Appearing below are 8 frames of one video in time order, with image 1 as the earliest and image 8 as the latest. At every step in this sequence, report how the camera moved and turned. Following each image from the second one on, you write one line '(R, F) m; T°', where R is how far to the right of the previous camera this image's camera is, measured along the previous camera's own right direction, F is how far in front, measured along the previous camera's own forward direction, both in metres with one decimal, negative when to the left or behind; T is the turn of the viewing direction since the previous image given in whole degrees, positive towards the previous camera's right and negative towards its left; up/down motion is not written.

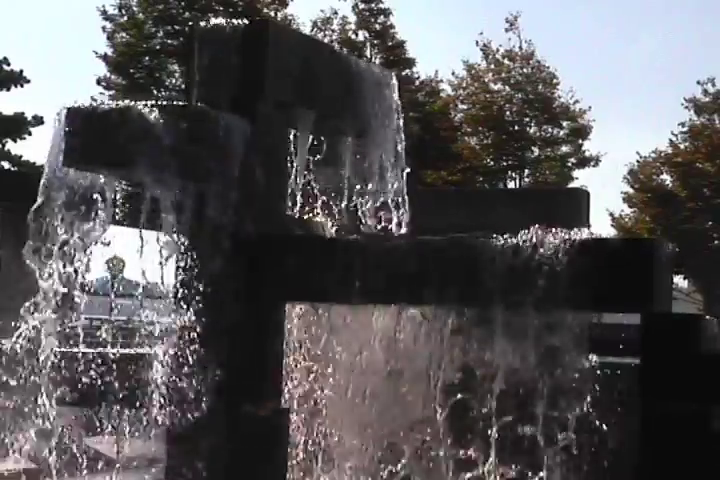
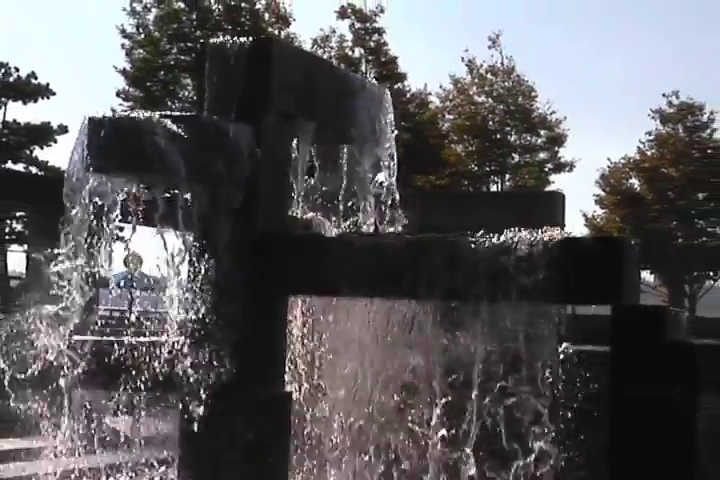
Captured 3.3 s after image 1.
(0.0, -0.5) m; 0°
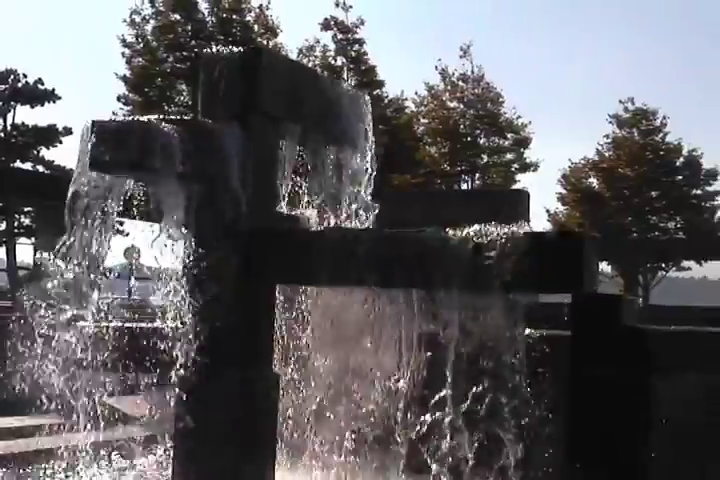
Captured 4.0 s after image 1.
(+0.1, -0.5) m; 0°
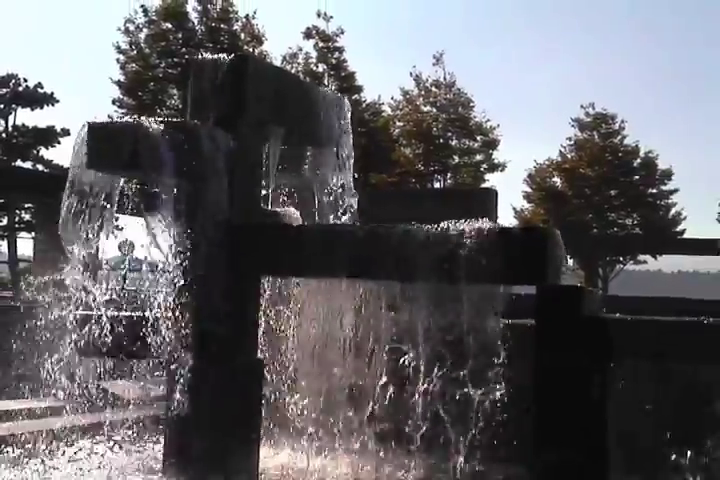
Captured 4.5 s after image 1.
(+0.1, -0.5) m; +1°
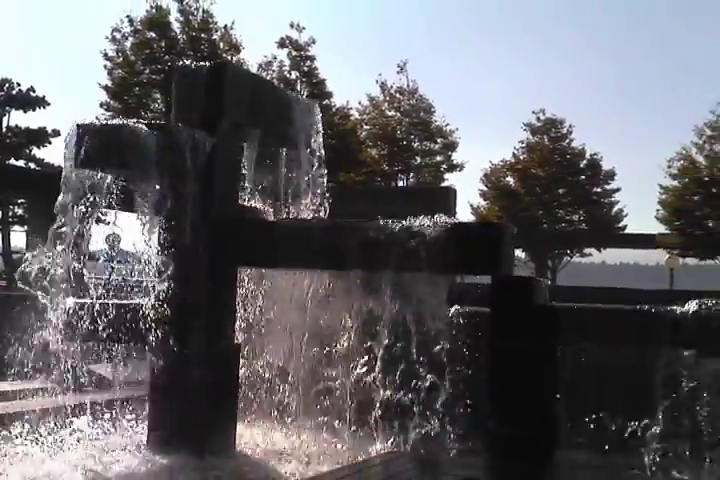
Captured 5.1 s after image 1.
(+0.2, -0.6) m; +1°
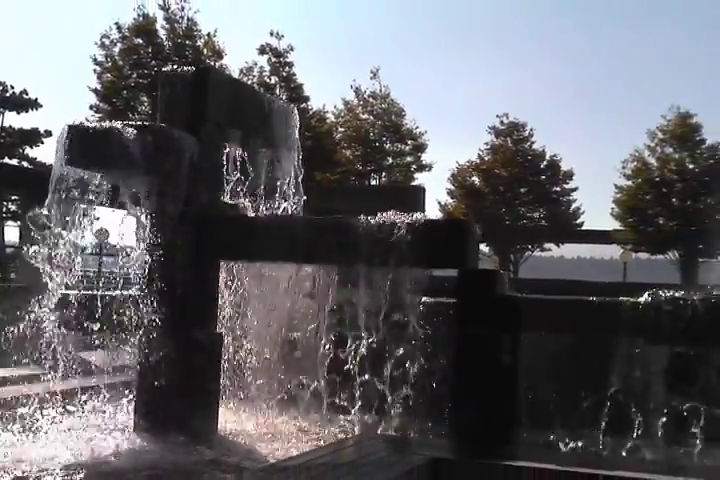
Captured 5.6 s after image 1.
(+0.2, -0.5) m; +1°
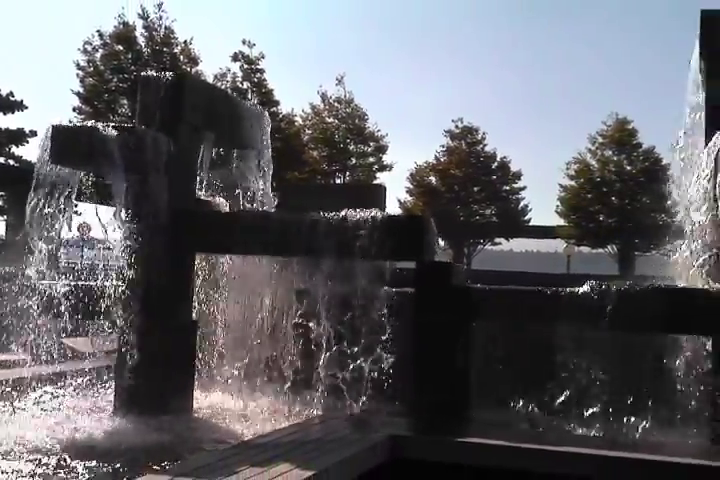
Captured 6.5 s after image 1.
(+0.2, -0.7) m; +2°
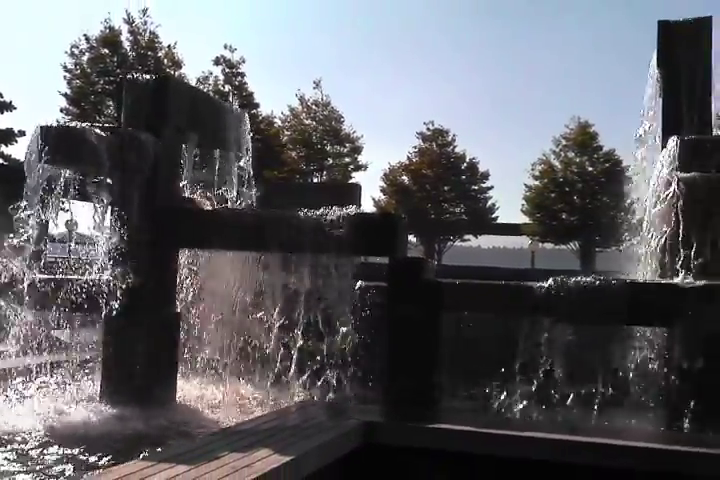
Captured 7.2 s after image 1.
(+0.1, -0.5) m; +1°
